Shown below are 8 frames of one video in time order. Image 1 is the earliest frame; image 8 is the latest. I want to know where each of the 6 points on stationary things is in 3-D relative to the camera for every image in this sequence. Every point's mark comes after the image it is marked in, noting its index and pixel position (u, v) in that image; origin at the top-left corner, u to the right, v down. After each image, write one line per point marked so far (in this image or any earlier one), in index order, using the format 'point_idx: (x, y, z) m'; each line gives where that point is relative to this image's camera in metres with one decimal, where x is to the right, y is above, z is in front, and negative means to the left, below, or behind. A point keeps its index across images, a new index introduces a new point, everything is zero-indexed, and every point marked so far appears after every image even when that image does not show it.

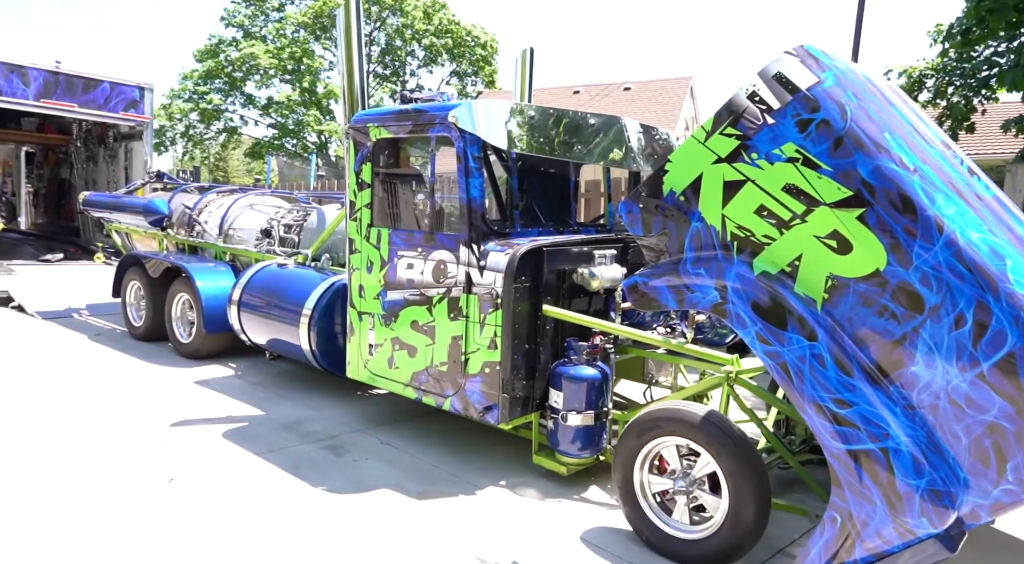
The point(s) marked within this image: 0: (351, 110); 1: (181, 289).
0: (-1.1, +1.1, +5.1) m
1: (-3.1, -0.1, +6.9) m
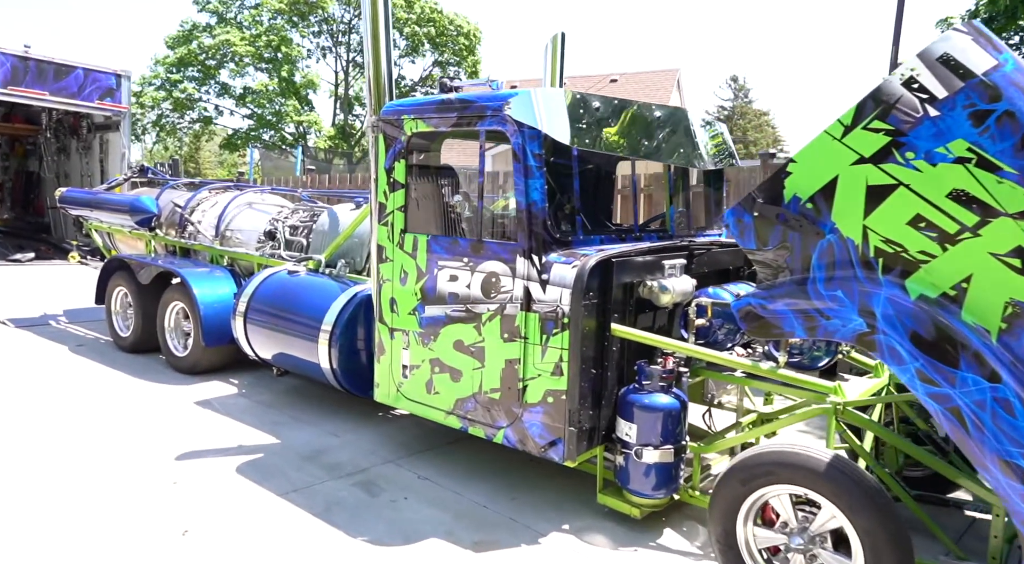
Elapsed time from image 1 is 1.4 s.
0: (-0.8, +1.1, +4.6) m
1: (-2.9, -0.1, +6.3) m
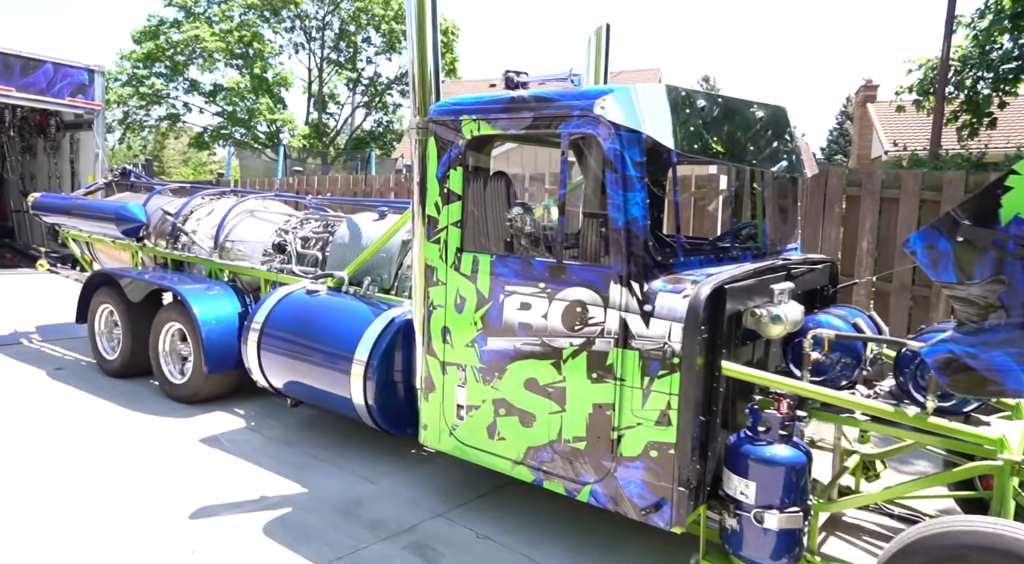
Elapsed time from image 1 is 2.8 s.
0: (-0.5, +0.9, +4.0) m
1: (-2.6, -0.3, +5.6) m
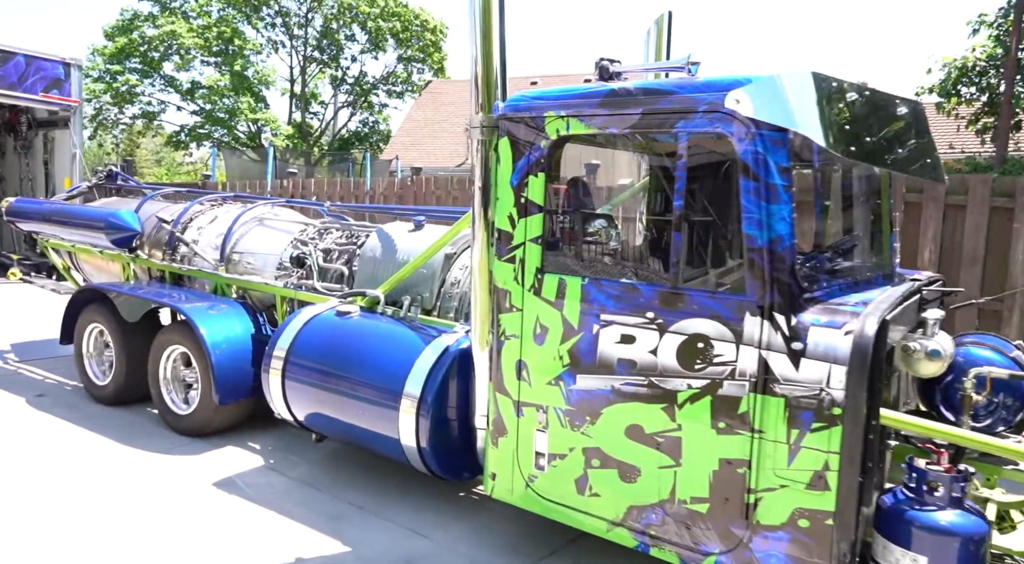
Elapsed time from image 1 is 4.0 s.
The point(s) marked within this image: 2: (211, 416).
0: (-0.1, +0.8, +3.4) m
1: (-2.3, -0.4, +5.0) m
2: (-2.0, -0.9, +4.8) m
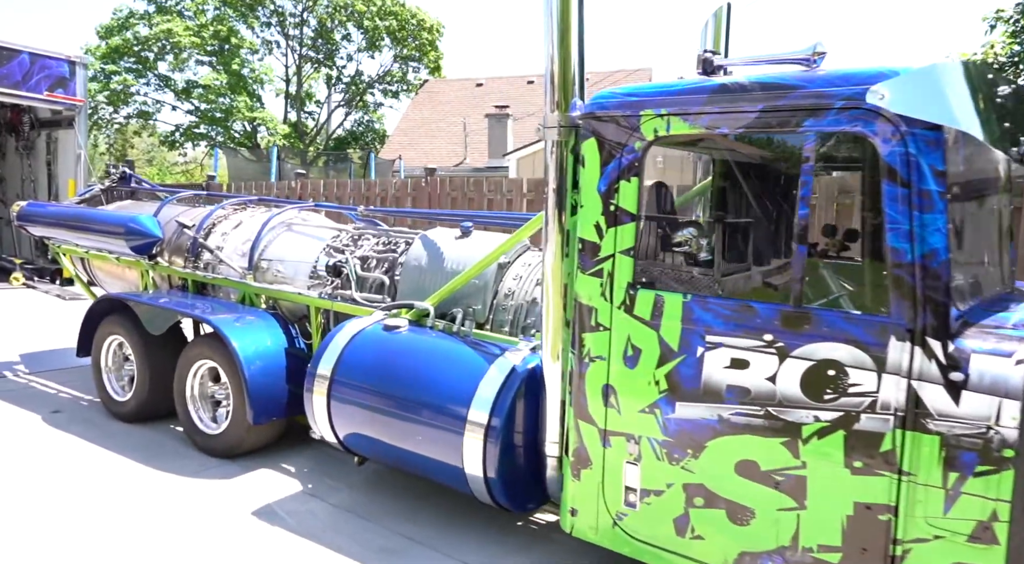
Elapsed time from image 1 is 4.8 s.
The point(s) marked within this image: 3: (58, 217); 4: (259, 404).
0: (+0.2, +0.8, +3.1) m
1: (-2.0, -0.4, +4.7) m
2: (-1.6, -0.9, +4.5) m
3: (-3.8, +0.5, +6.1) m
4: (-1.5, -0.7, +4.4) m
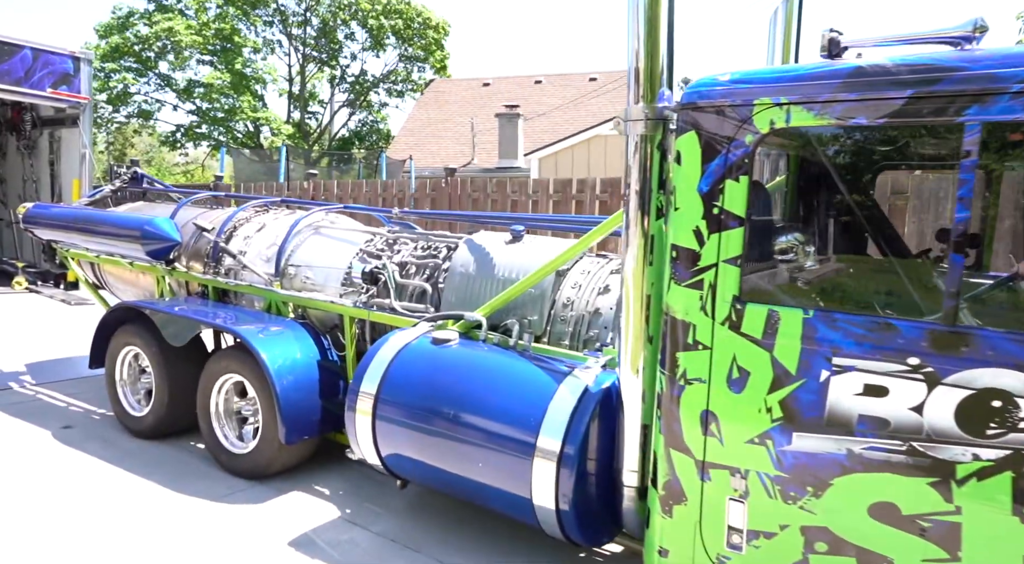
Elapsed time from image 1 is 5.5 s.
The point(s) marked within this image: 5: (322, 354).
0: (+0.5, +0.7, +2.7) m
1: (-1.7, -0.5, +4.3) m
2: (-1.3, -1.0, +4.2) m
3: (-3.5, +0.5, +5.8) m
4: (-1.2, -0.8, +4.1) m
5: (-1.1, -0.4, +4.4) m
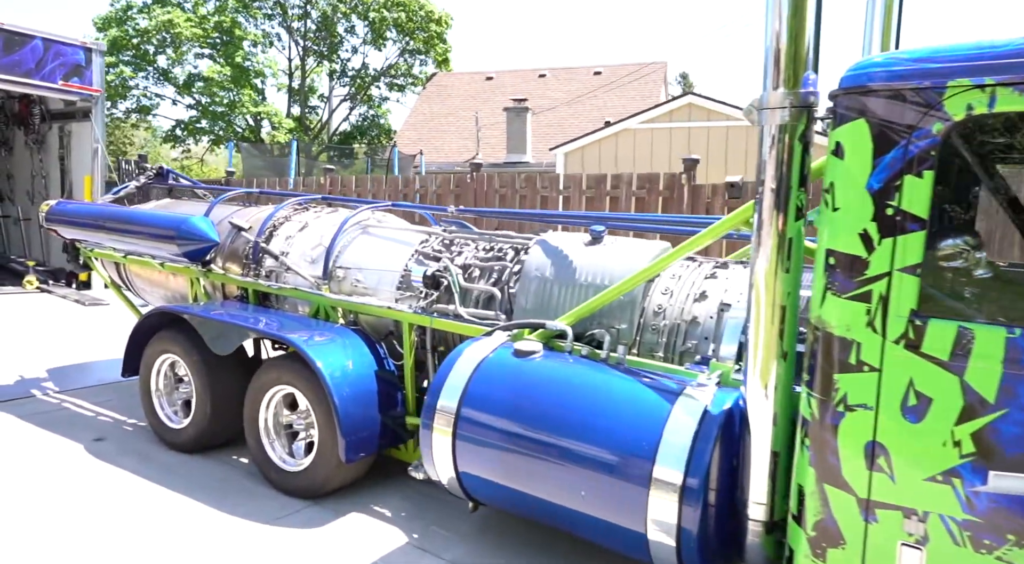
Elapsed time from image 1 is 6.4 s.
0: (+0.9, +0.7, +2.4) m
1: (-1.3, -0.5, +4.0) m
2: (-0.9, -1.0, +3.8) m
3: (-3.1, +0.5, +5.4) m
4: (-0.8, -0.8, +3.7) m
5: (-0.7, -0.5, +4.1) m
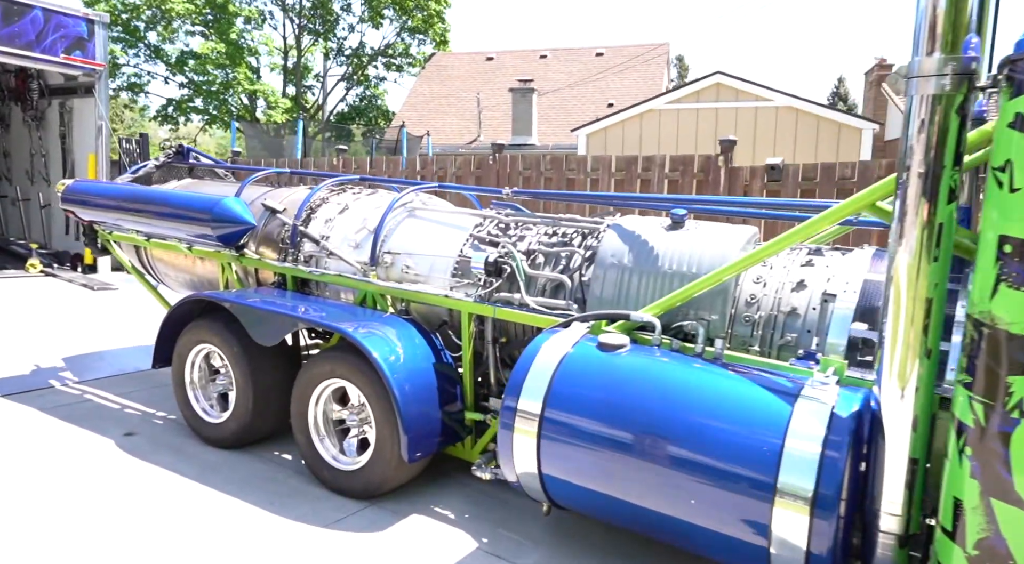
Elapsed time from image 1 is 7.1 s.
0: (+1.3, +0.7, +2.1) m
1: (-0.9, -0.5, +3.7) m
2: (-0.6, -0.9, +3.6) m
3: (-2.8, +0.6, +5.1) m
4: (-0.5, -0.7, +3.5) m
5: (-0.4, -0.4, +3.8) m
